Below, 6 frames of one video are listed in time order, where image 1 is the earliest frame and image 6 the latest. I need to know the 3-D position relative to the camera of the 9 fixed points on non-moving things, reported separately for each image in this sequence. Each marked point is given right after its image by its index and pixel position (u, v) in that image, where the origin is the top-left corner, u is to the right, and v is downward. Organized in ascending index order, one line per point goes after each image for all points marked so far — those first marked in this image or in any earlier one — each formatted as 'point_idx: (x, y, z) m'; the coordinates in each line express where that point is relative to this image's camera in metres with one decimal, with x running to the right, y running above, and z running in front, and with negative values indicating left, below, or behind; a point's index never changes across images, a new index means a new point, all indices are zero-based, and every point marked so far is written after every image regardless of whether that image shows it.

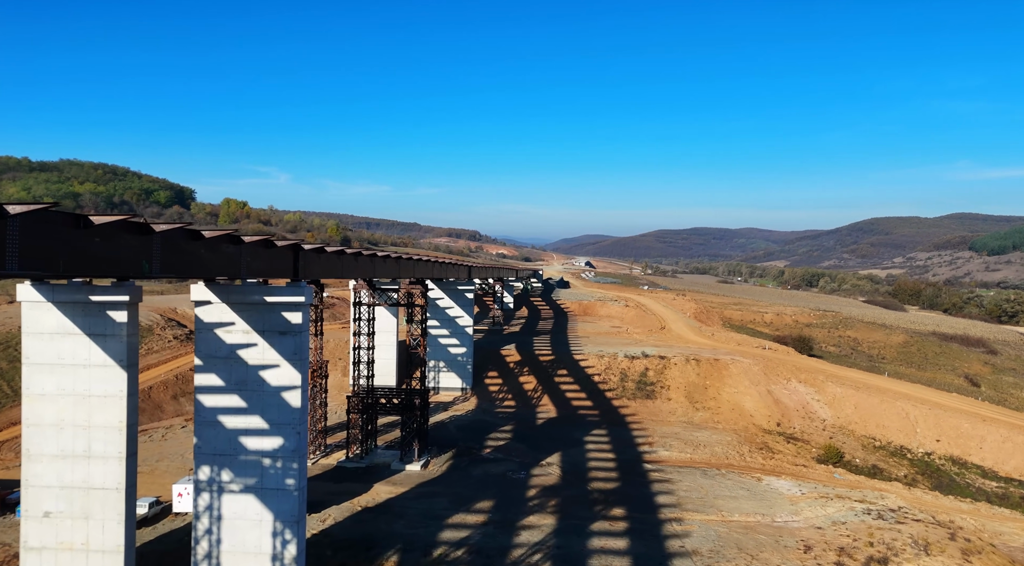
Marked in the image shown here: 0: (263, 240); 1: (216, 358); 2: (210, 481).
0: (-6.3, +1.1, +18.3) m
1: (-8.1, -2.1, +19.9) m
2: (-8.3, -5.4, +19.9) m
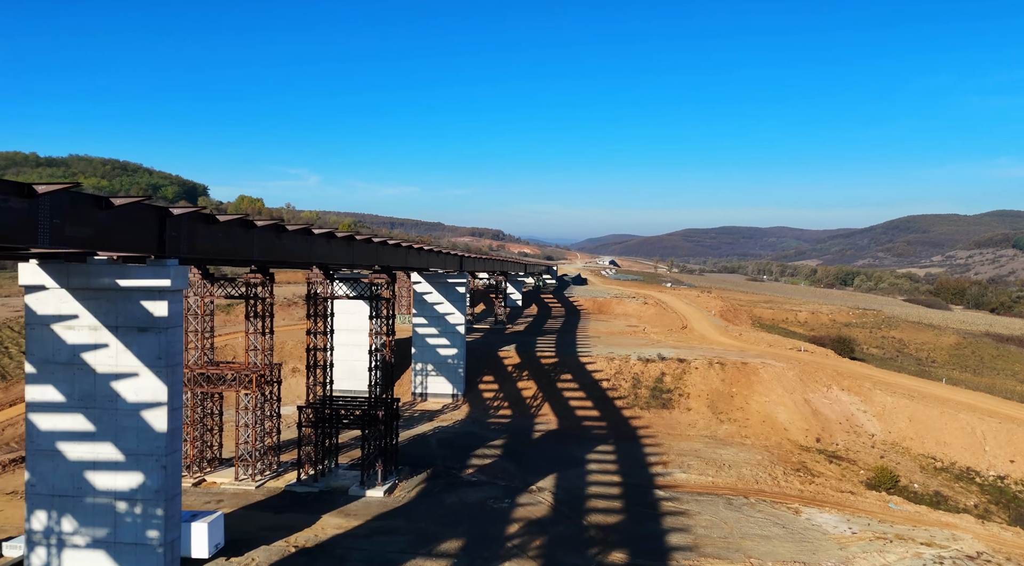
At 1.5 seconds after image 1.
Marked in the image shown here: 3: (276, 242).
0: (-7.5, +1.6, +13.0) m
1: (-9.2, -1.6, +14.6) m
2: (-9.4, -5.0, +14.7) m
3: (-6.8, +1.2, +20.4) m
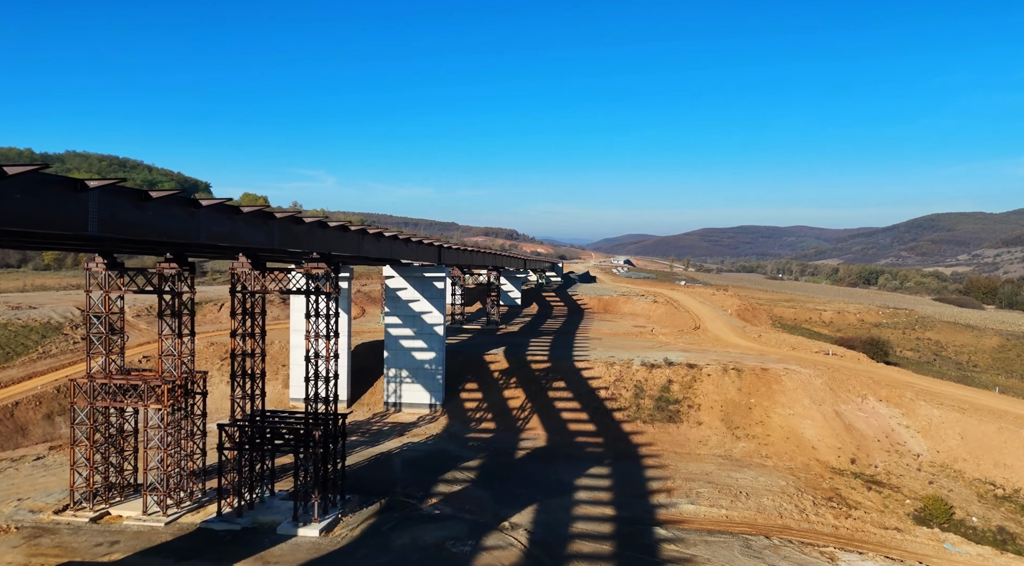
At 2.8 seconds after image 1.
0: (-8.9, +1.8, +8.2) m
1: (-10.5, -1.3, +9.8) m
2: (-10.7, -4.7, +9.8) m
3: (-8.0, +1.5, +15.5) m
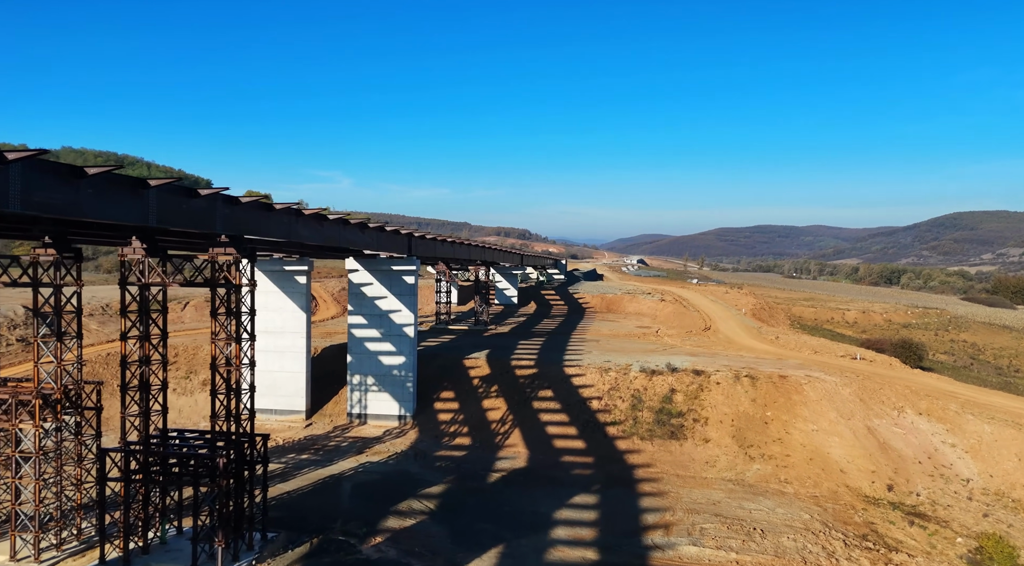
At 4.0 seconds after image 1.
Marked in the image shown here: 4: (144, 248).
0: (-10.3, +2.1, +3.9) m
1: (-11.9, -1.1, +5.5) m
2: (-12.1, -4.5, +5.6) m
3: (-9.3, +1.7, +11.2) m
4: (-9.3, +0.9, +18.5) m
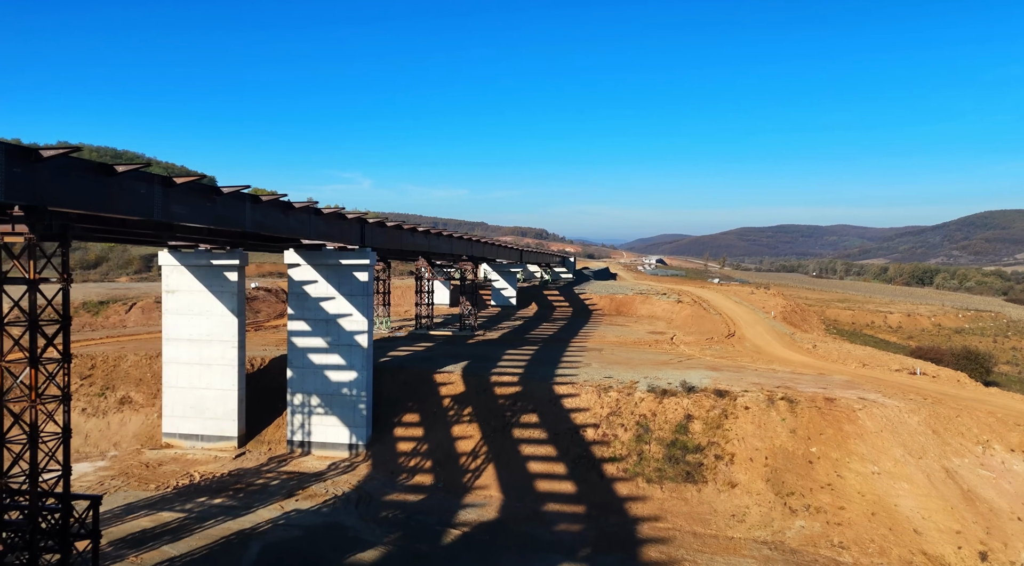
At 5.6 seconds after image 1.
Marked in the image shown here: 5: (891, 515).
0: (-11.8, +2.2, -1.9) m
1: (-13.4, -1.0, -0.2) m
2: (-13.6, -4.3, -0.2) m
3: (-10.6, +1.8, +5.3) m
4: (-10.5, +1.0, +12.6) m
5: (+10.1, -6.2, +19.4) m
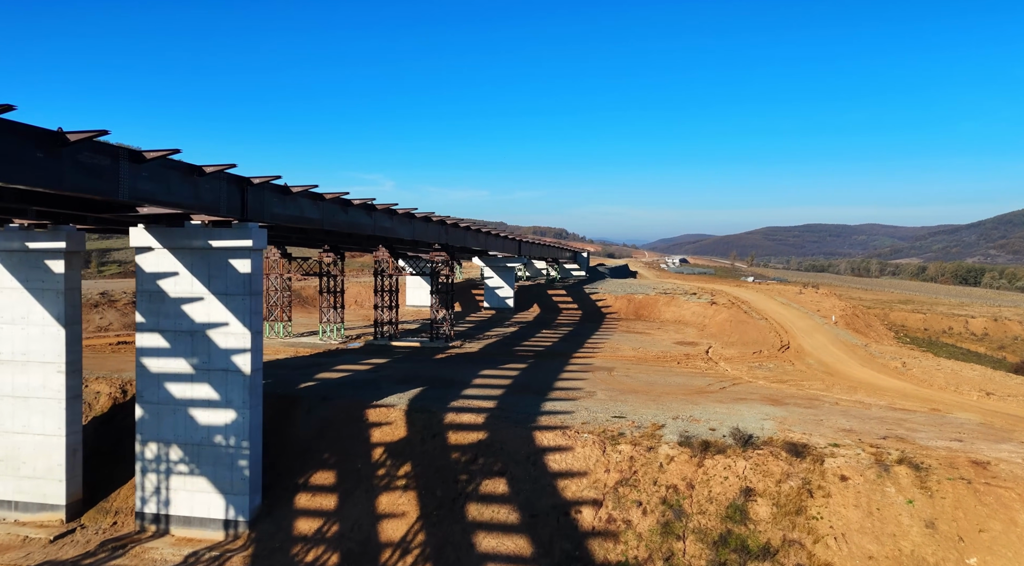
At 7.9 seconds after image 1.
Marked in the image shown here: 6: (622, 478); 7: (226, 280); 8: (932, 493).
0: (-13.6, +2.4, -10.4) m
1: (-15.1, -0.8, -8.7) m
2: (-15.3, -4.2, -8.7) m
3: (-12.2, +2.0, -3.2) m
4: (-11.8, +1.1, +4.1) m
5: (+9.0, -6.0, +10.3) m
6: (+2.3, -4.1, +15.4) m
7: (-6.6, +0.1, +16.8) m
8: (+7.9, -3.9, +13.7) m
